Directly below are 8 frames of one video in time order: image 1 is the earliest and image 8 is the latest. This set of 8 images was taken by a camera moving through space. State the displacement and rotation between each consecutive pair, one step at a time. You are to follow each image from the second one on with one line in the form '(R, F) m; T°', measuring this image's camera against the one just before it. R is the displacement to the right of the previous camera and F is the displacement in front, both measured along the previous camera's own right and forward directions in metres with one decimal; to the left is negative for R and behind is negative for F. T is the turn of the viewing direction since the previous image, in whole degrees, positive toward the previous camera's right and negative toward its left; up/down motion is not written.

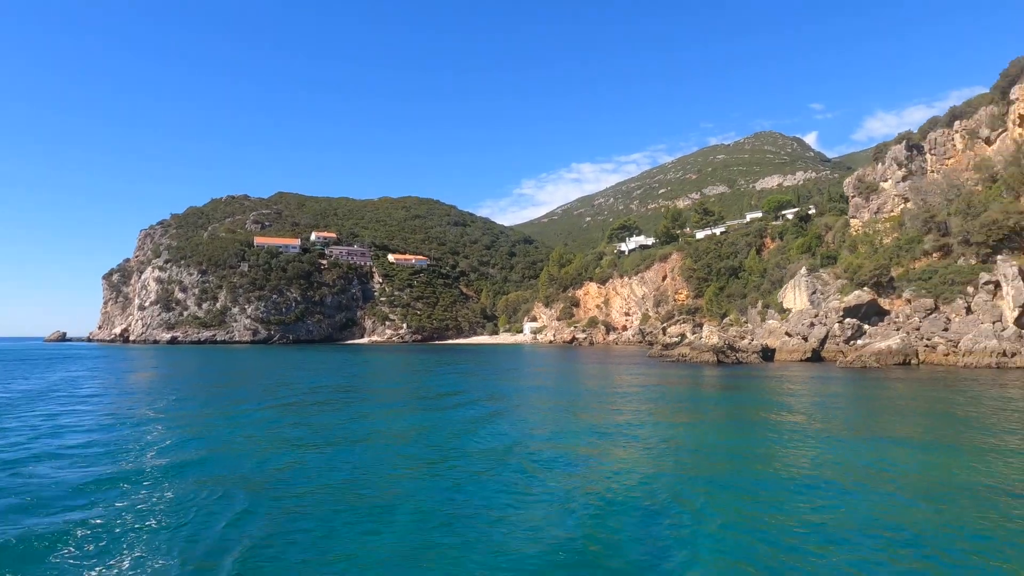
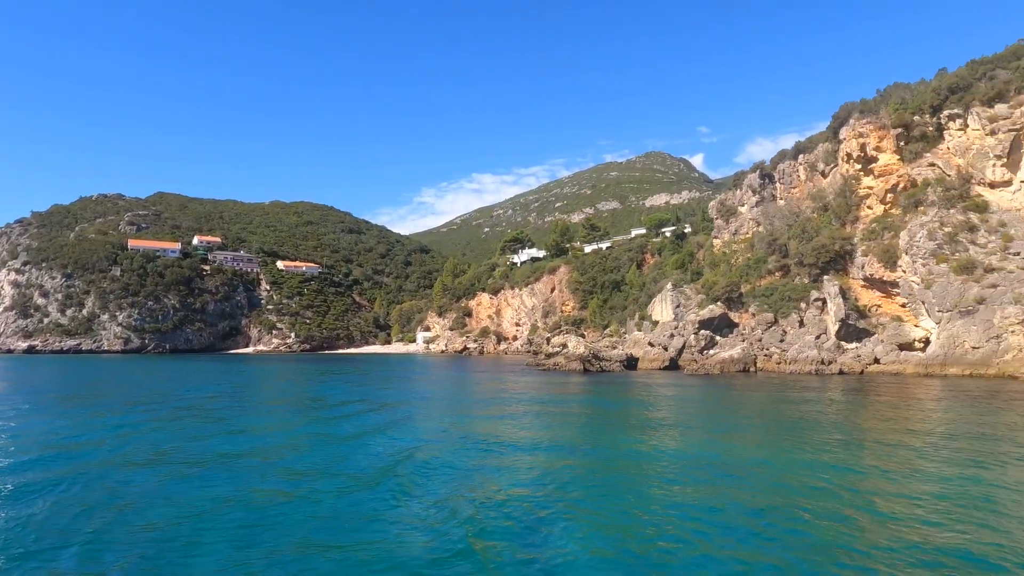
(+0.9, -1.3) m; +9°
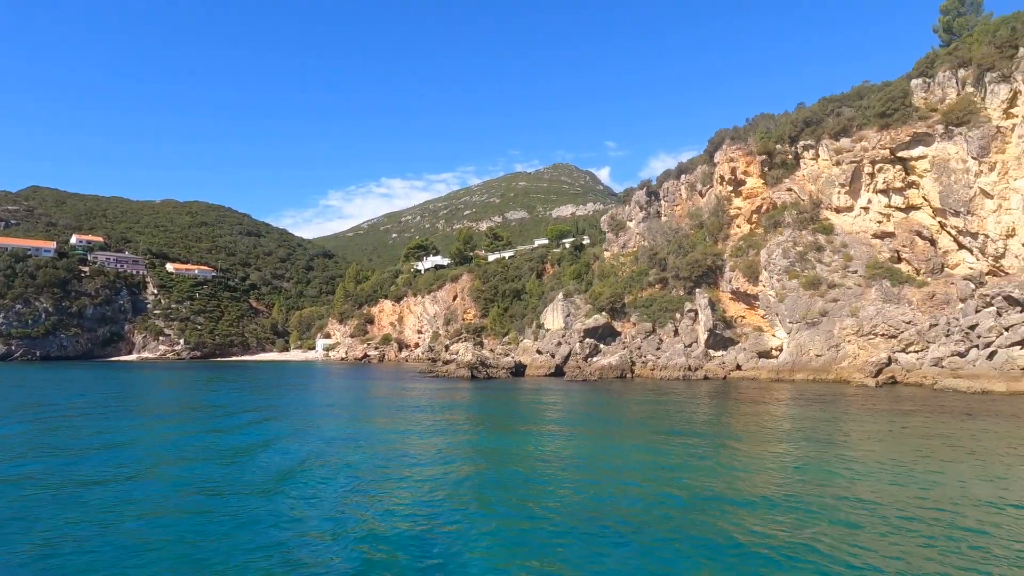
(+0.9, -1.0) m; +8°
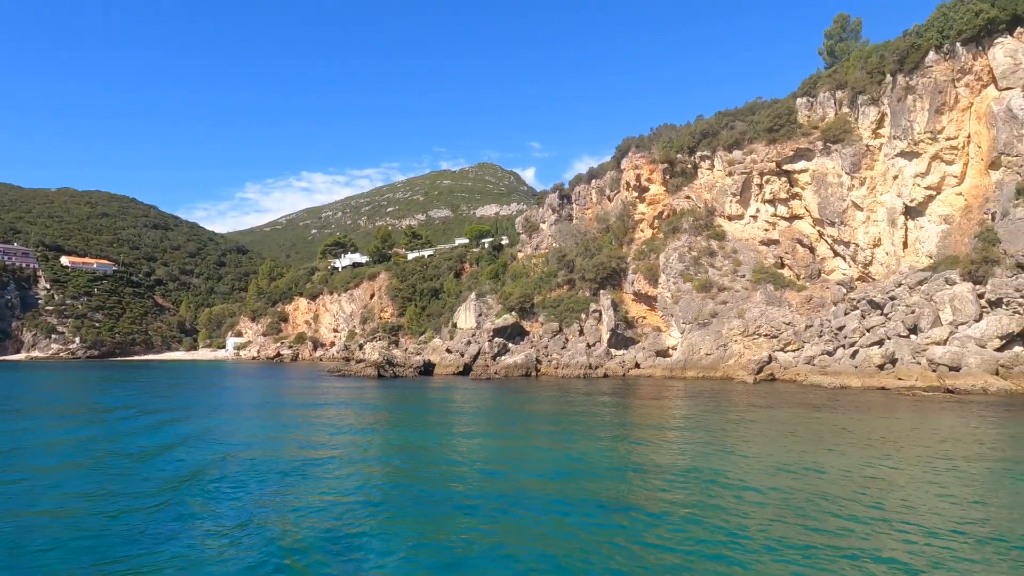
(+0.8, -0.6) m; +7°
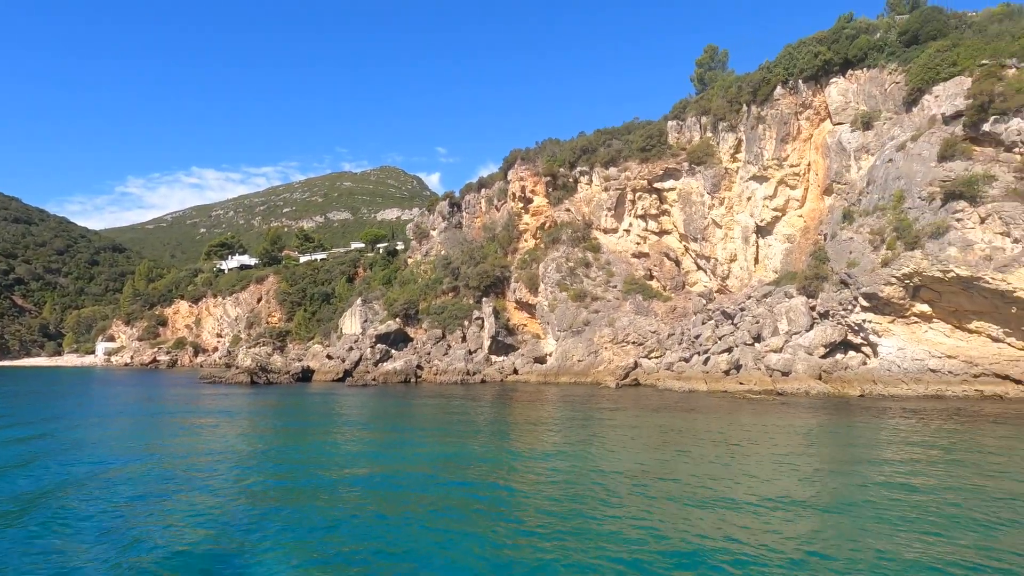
(+1.1, -0.7) m; +8°
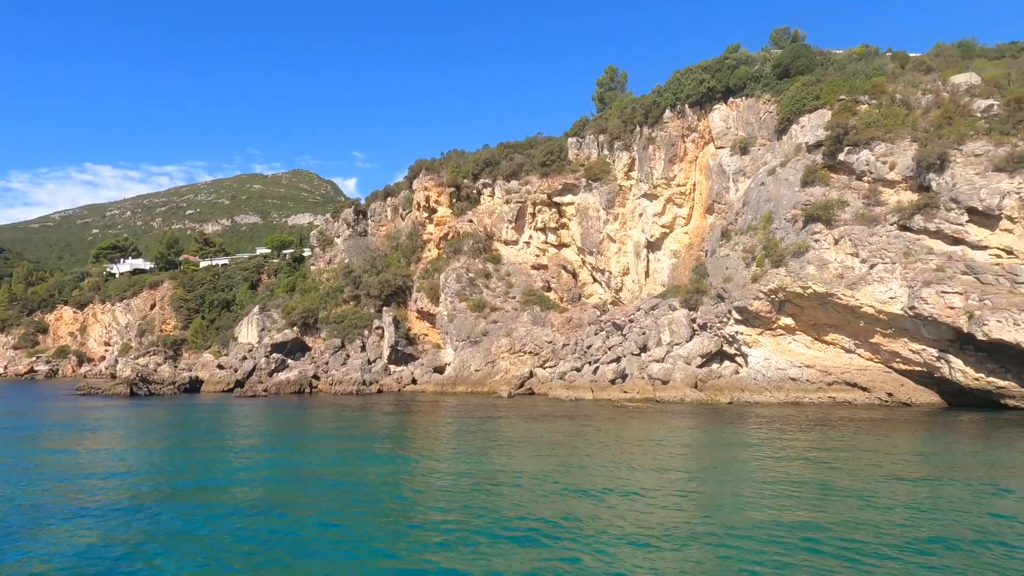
(+0.9, -0.4) m; +7°
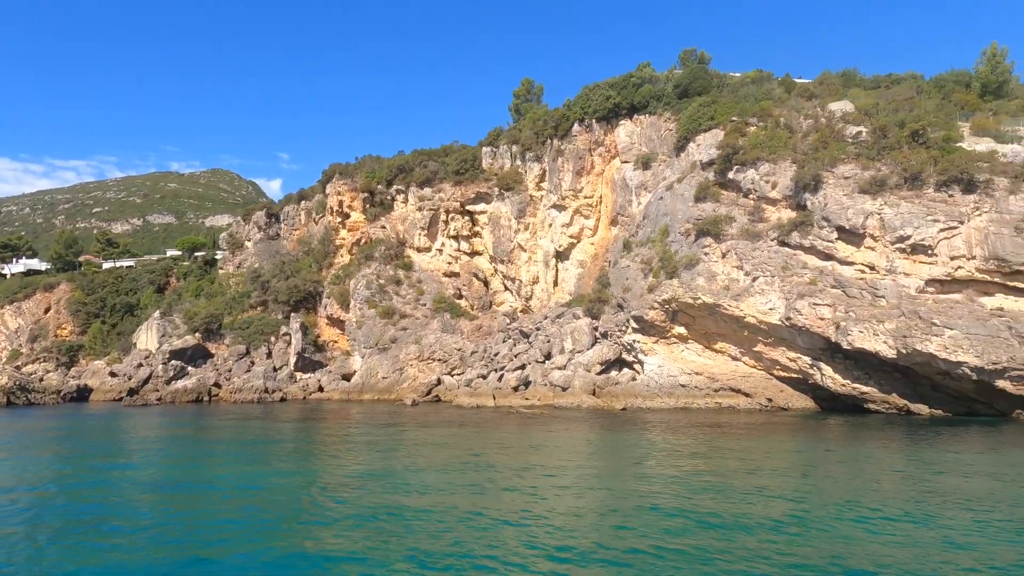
(+1.0, -0.3) m; +6°
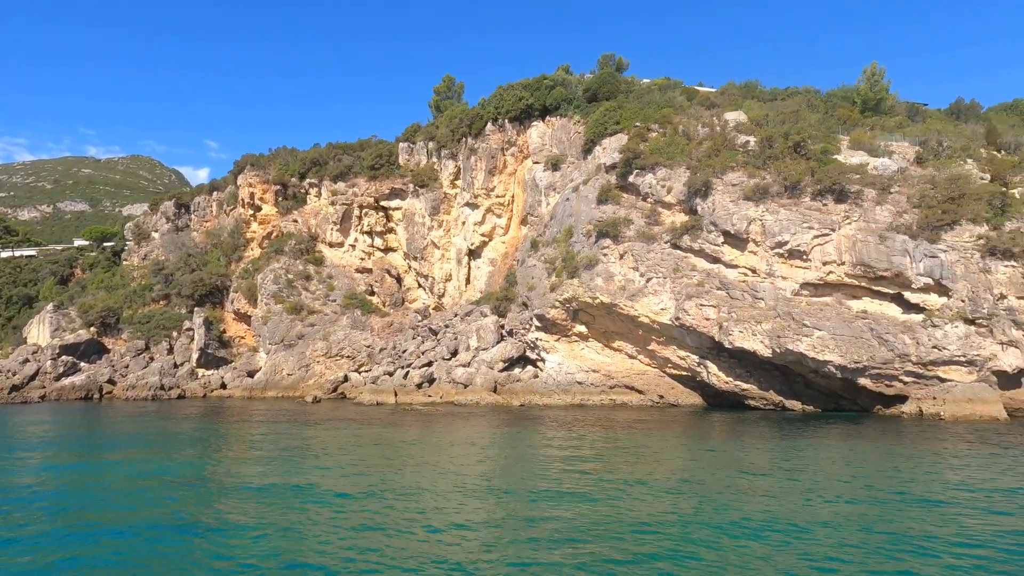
(+1.3, -0.2) m; +6°
